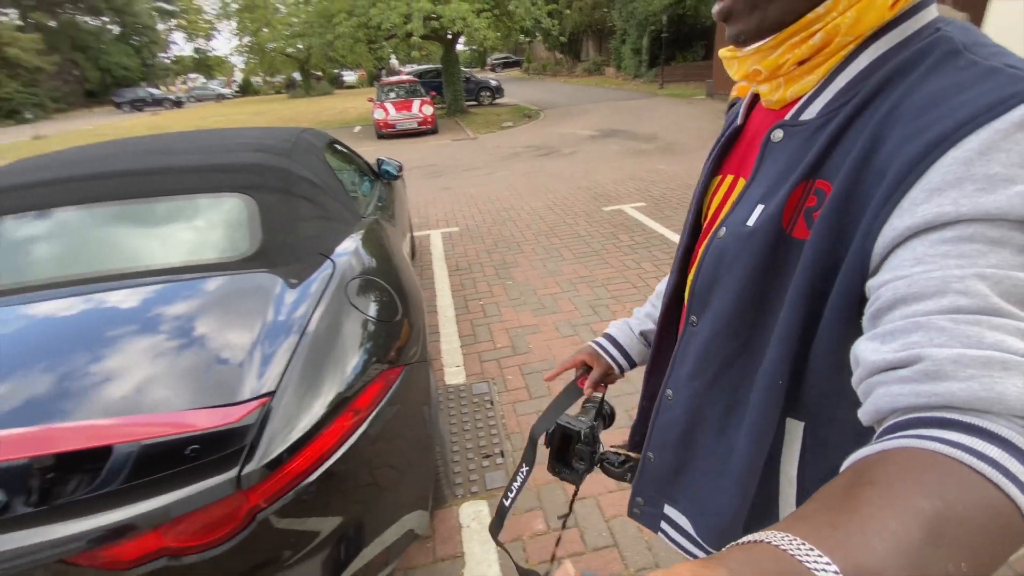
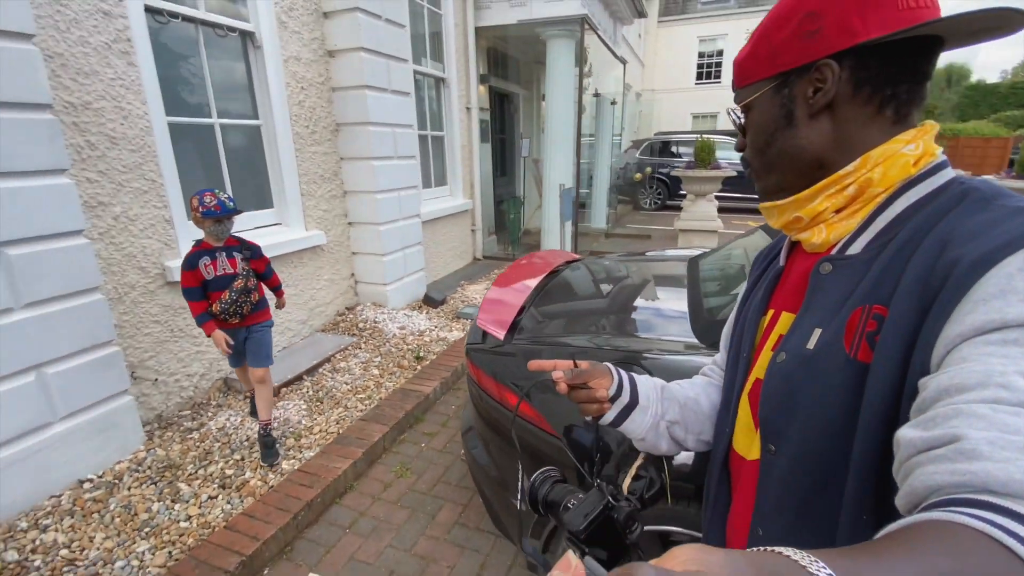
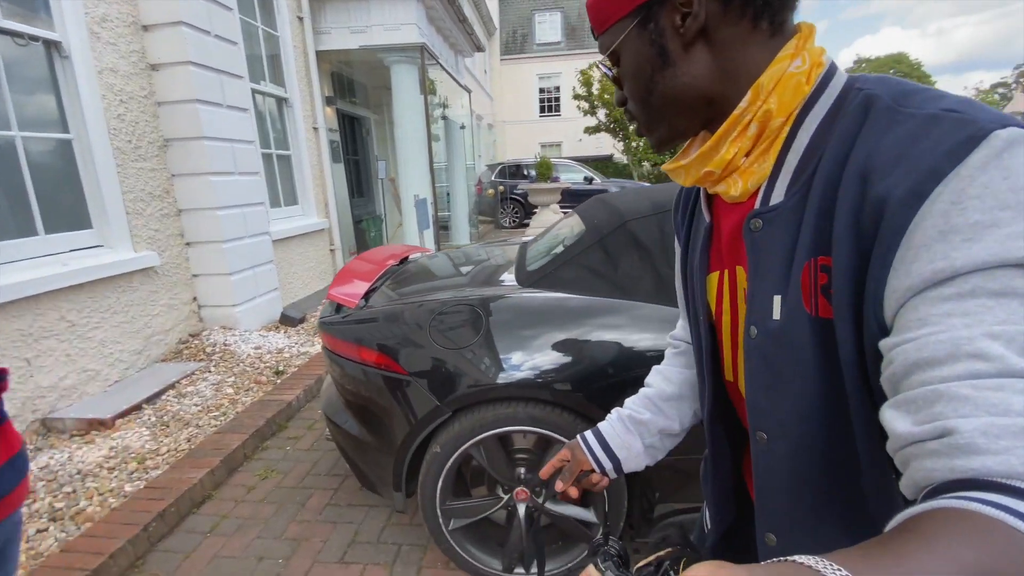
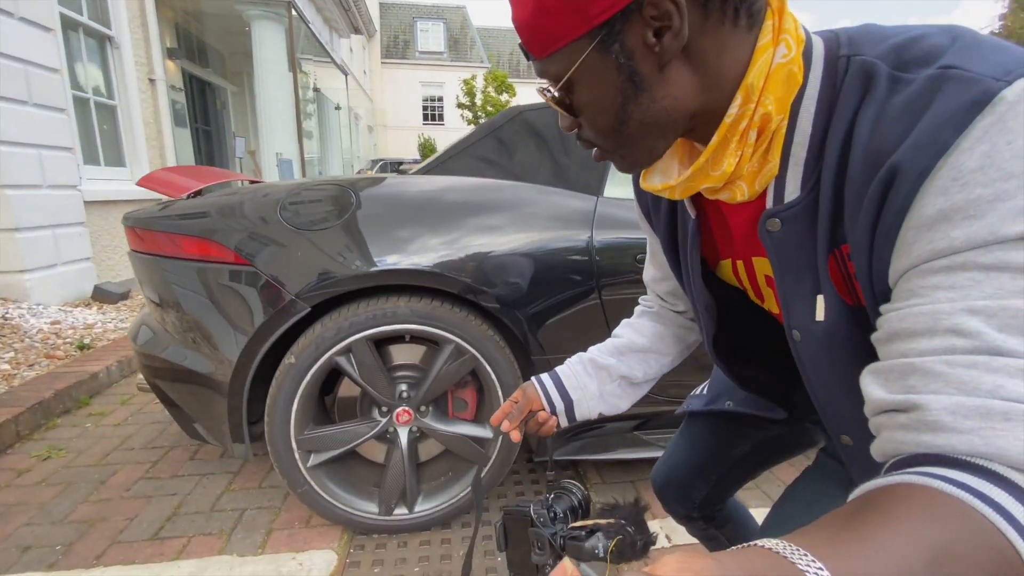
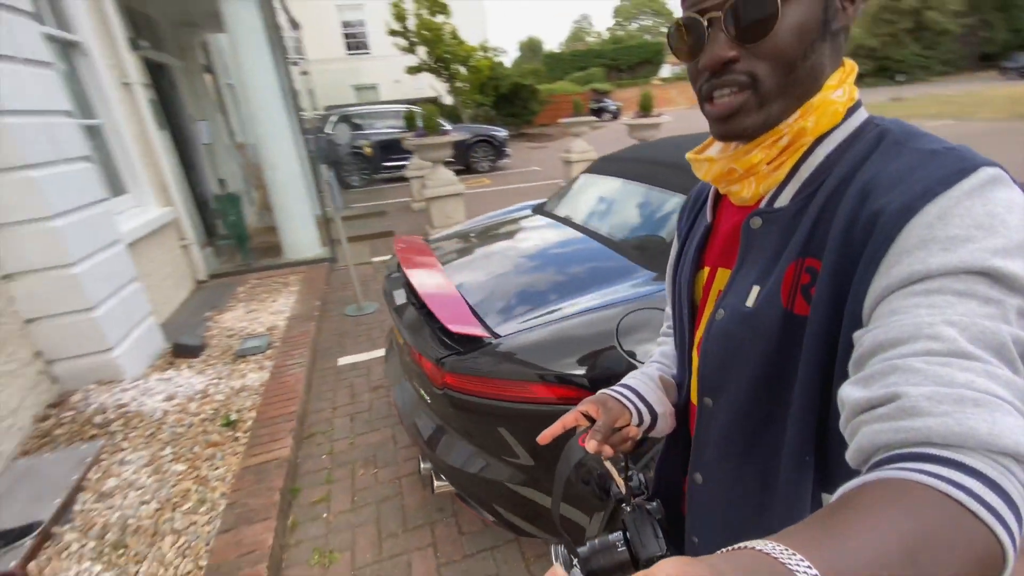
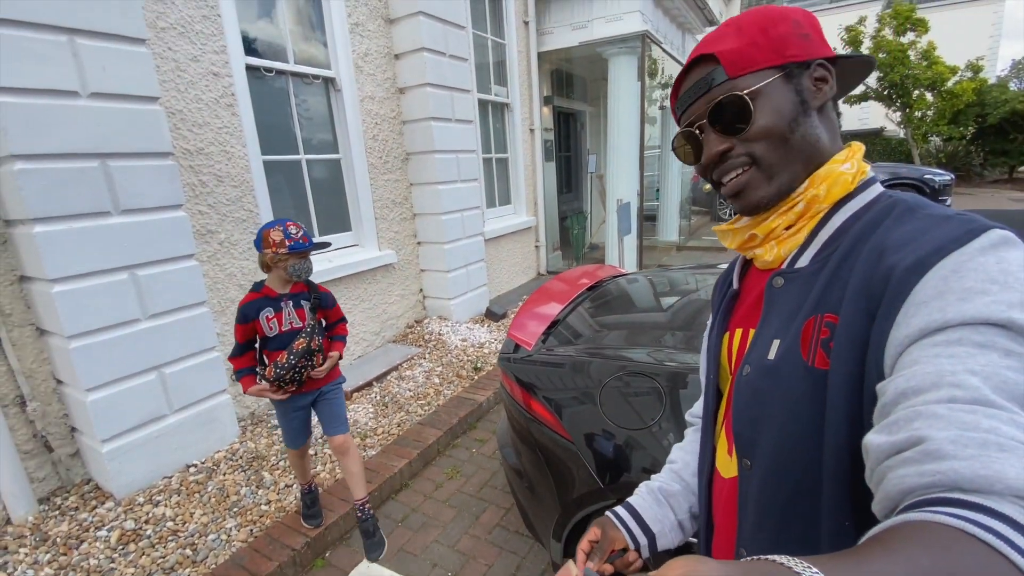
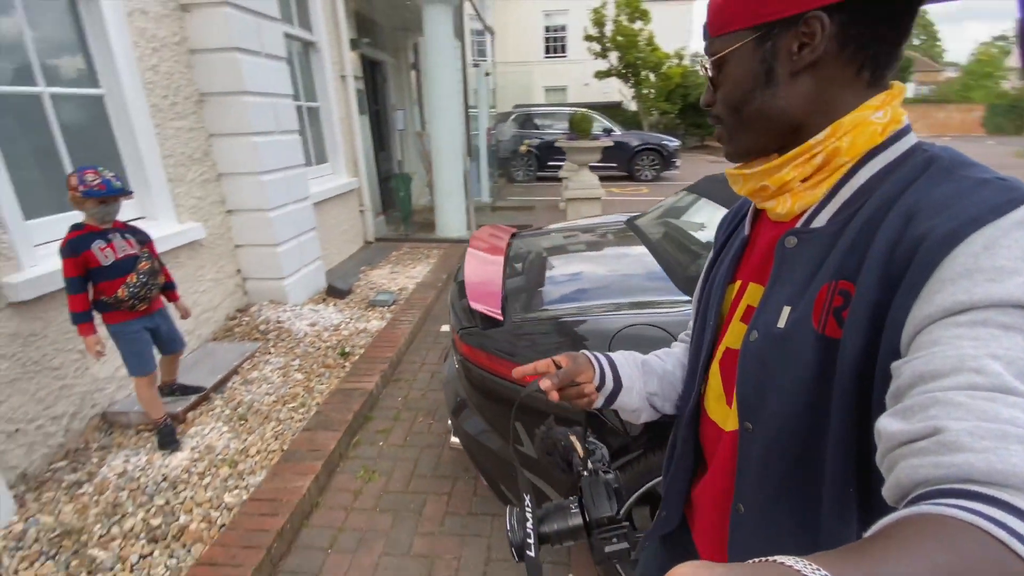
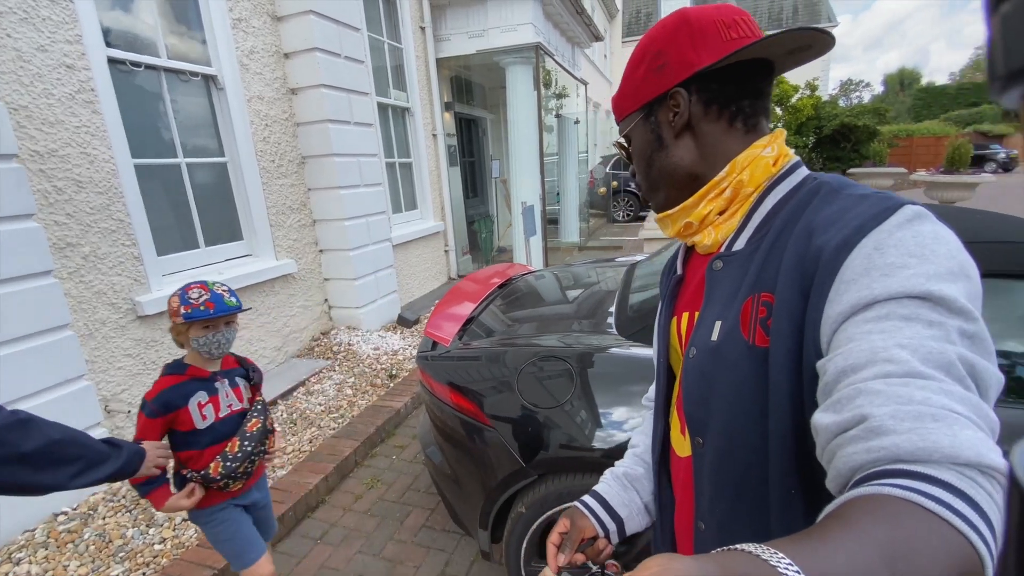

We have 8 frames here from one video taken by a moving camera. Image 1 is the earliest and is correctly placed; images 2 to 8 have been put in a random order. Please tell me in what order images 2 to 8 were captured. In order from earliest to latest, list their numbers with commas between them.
5, 7, 2, 6, 8, 3, 4
